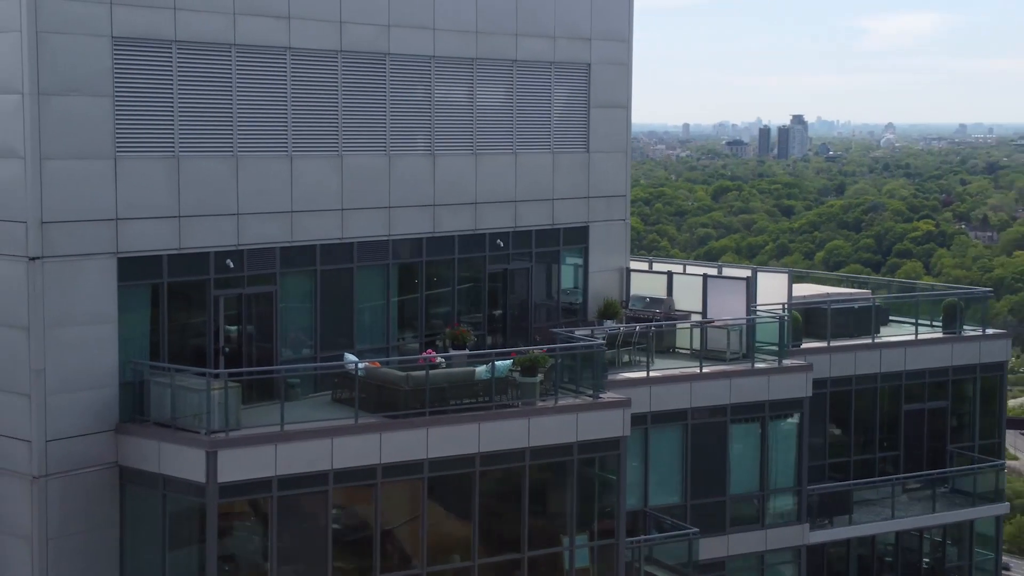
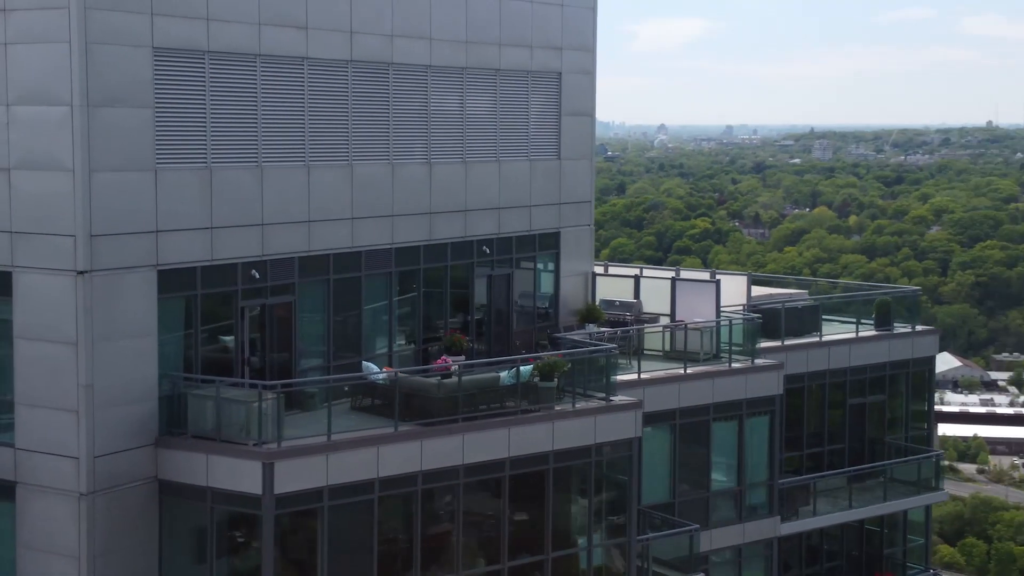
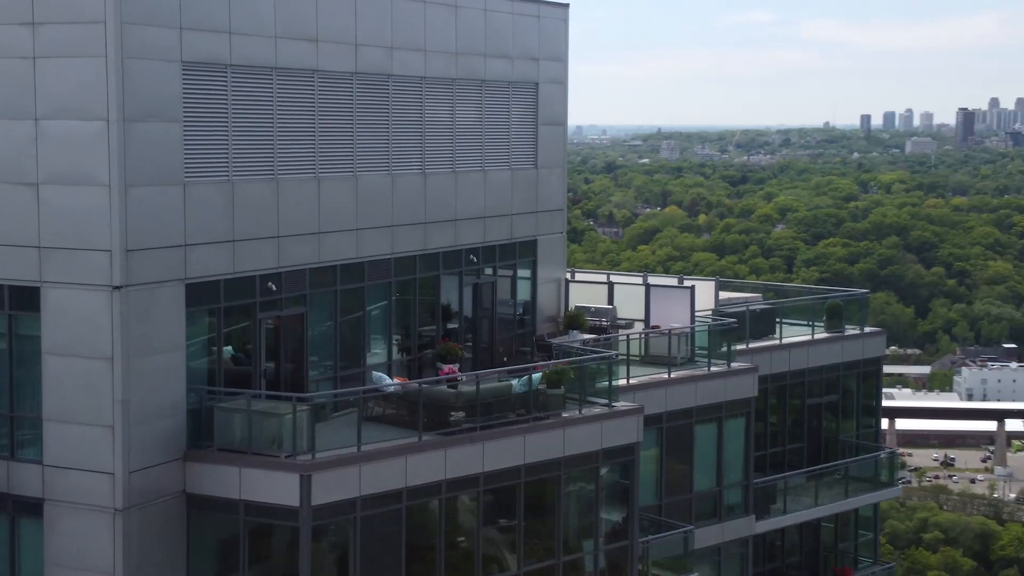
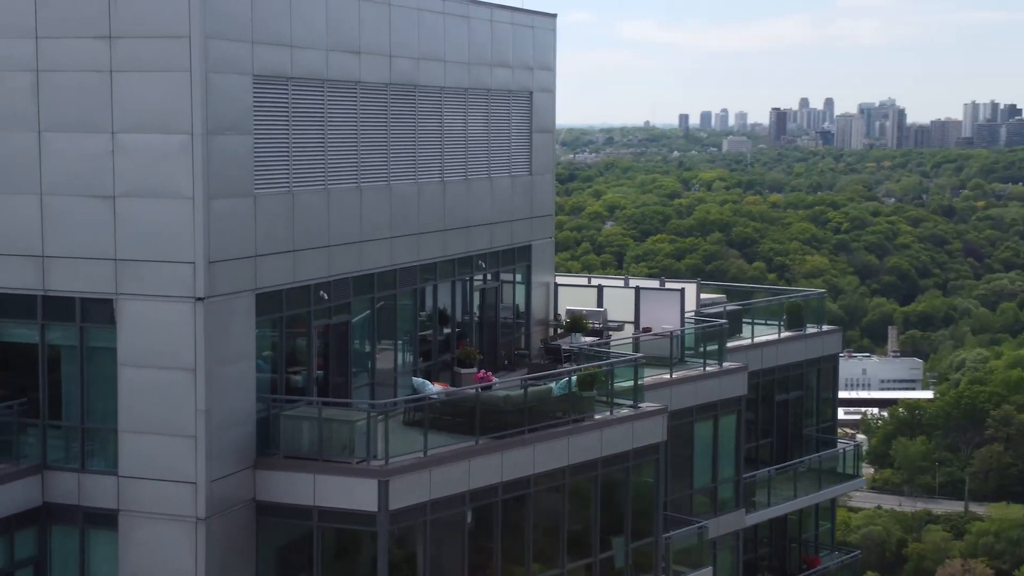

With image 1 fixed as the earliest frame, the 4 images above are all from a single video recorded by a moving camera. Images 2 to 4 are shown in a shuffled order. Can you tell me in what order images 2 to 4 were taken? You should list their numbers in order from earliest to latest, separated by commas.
2, 3, 4
